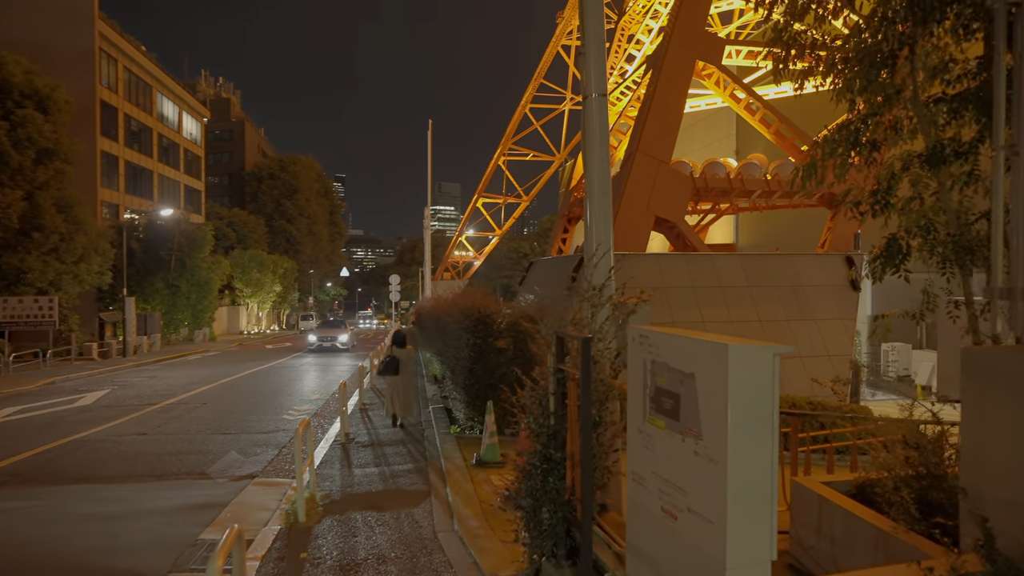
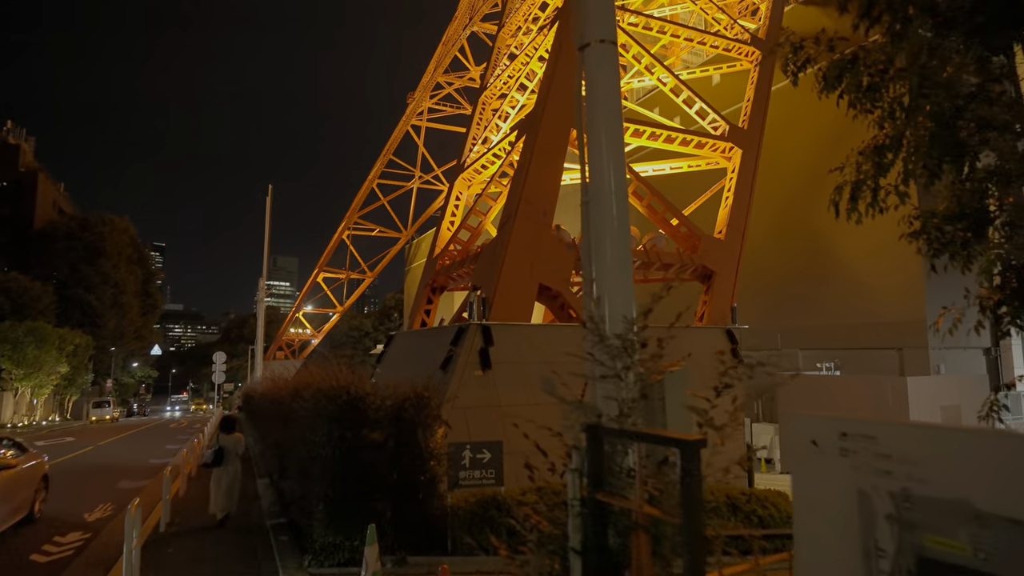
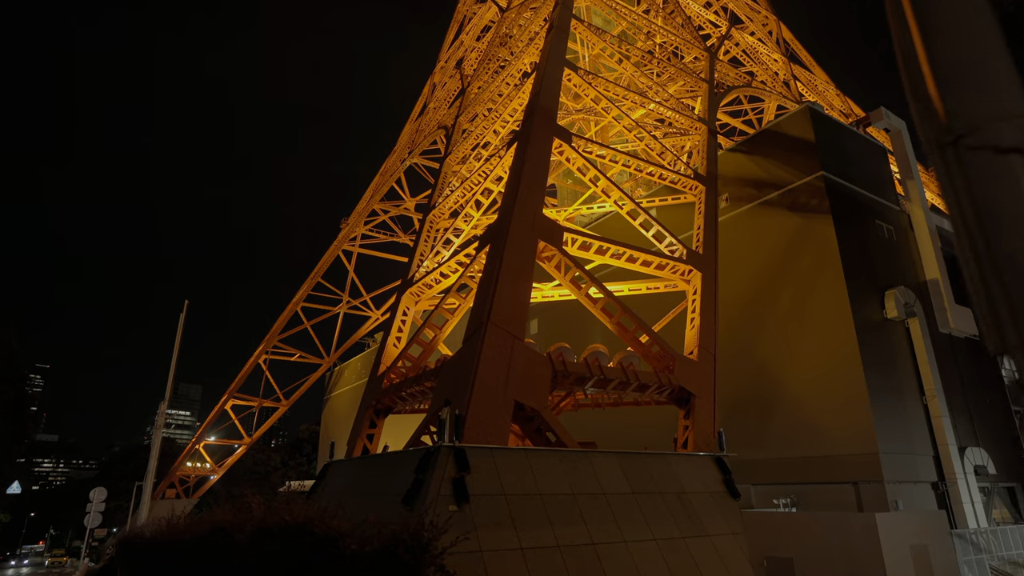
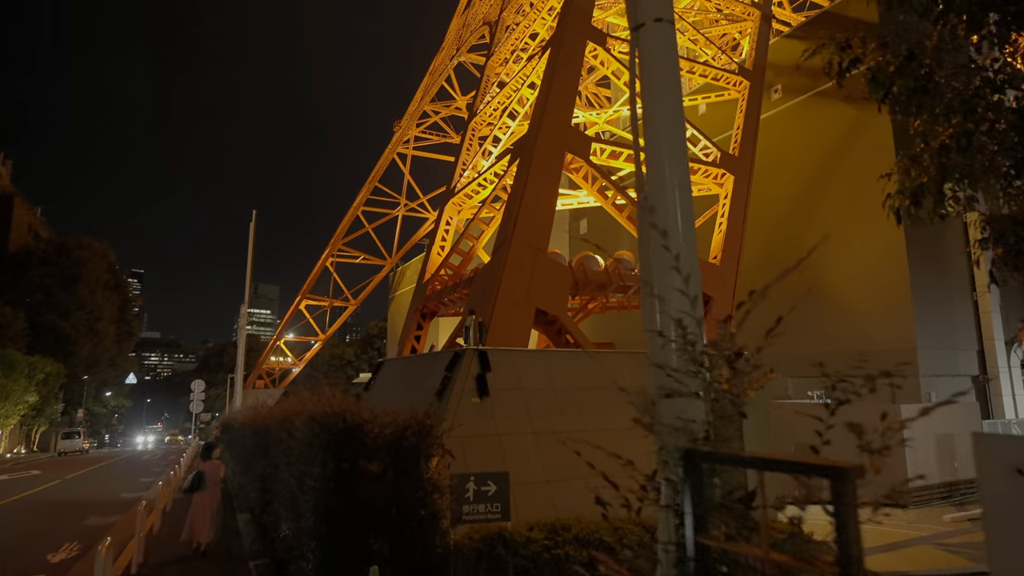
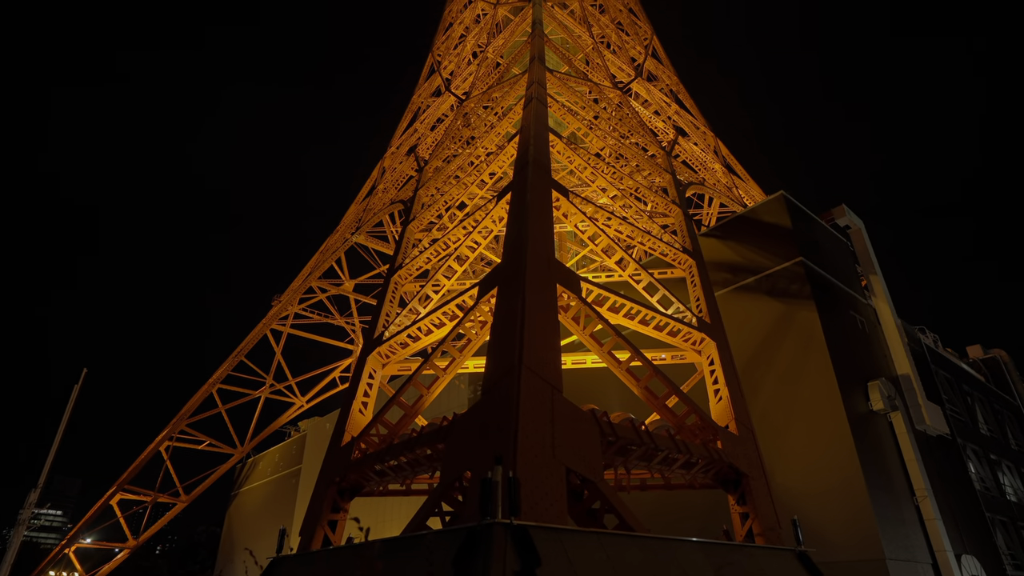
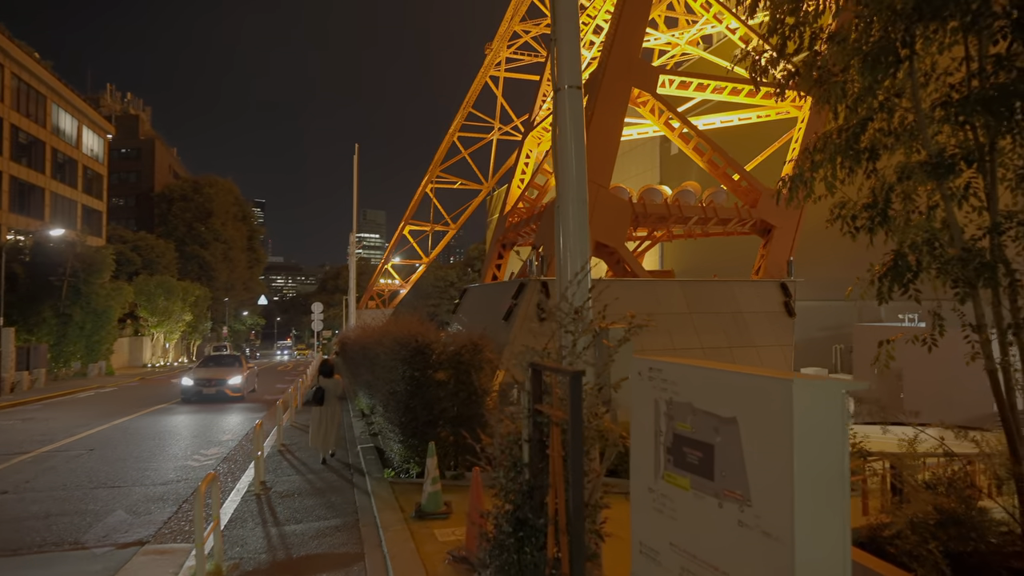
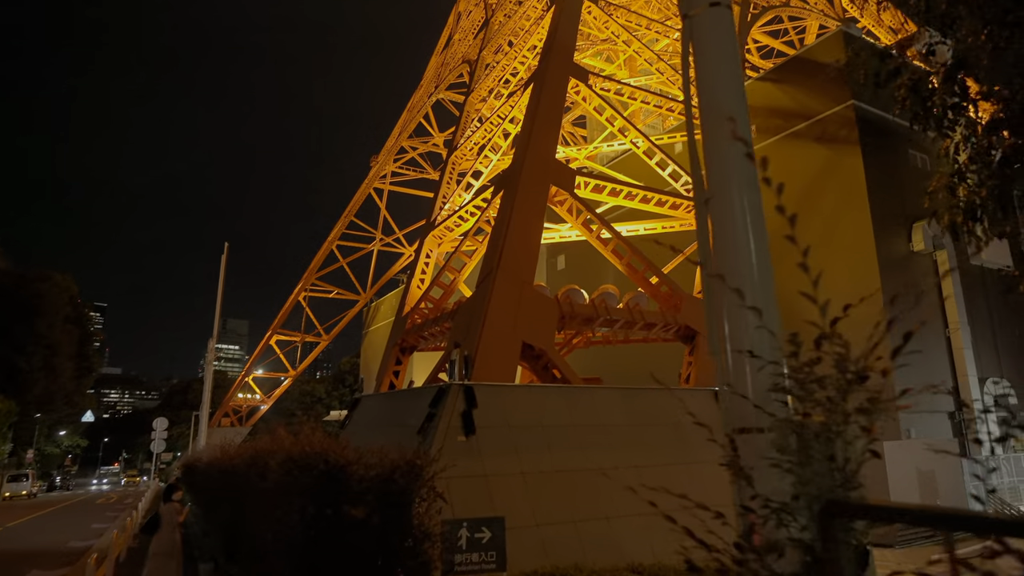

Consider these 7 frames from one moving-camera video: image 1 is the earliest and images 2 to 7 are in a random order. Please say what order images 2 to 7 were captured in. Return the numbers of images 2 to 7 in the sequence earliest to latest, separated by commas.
6, 2, 4, 7, 3, 5
